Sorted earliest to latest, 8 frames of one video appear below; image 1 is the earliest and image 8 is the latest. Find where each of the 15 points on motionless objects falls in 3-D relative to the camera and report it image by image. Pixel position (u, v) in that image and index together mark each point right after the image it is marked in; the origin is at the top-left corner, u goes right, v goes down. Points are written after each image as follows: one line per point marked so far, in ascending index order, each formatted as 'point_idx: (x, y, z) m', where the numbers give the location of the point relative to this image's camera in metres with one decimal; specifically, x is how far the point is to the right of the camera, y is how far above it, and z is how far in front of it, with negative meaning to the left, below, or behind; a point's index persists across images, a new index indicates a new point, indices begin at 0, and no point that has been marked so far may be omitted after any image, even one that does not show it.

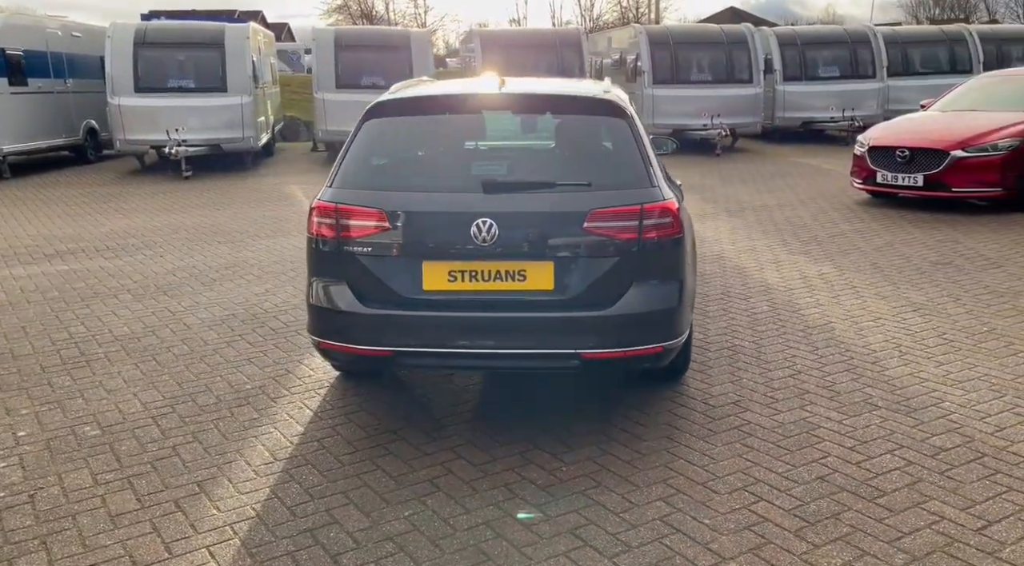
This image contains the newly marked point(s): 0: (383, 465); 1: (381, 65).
0: (-0.6, -0.8, +4.3) m
1: (-1.9, +3.6, +15.6) m
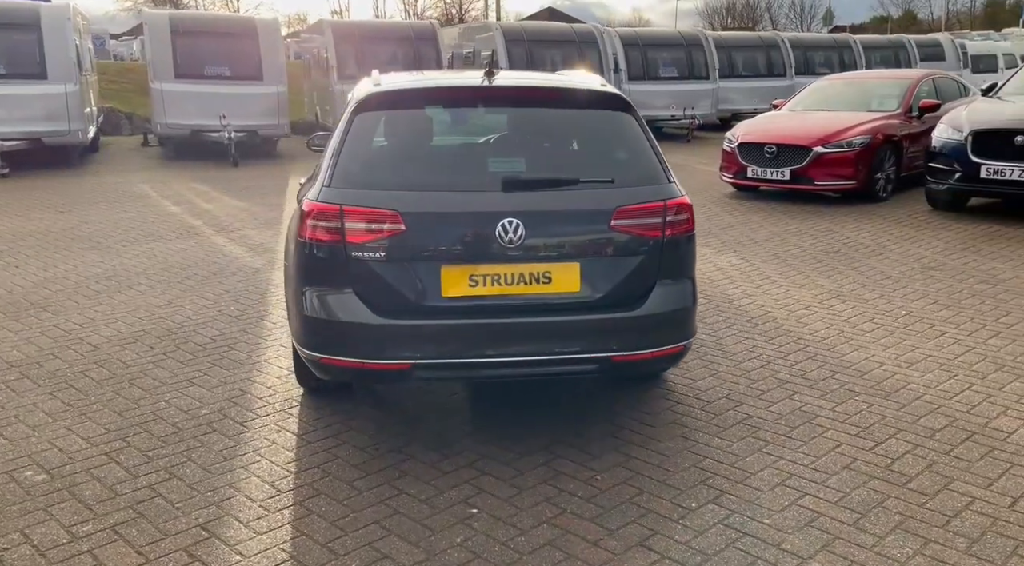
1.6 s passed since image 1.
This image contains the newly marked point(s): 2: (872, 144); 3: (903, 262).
0: (-0.4, -0.9, +4.0) m
1: (-4.4, +3.5, +14.7) m
2: (+3.8, +1.5, +10.0) m
3: (+3.2, +0.2, +7.8) m
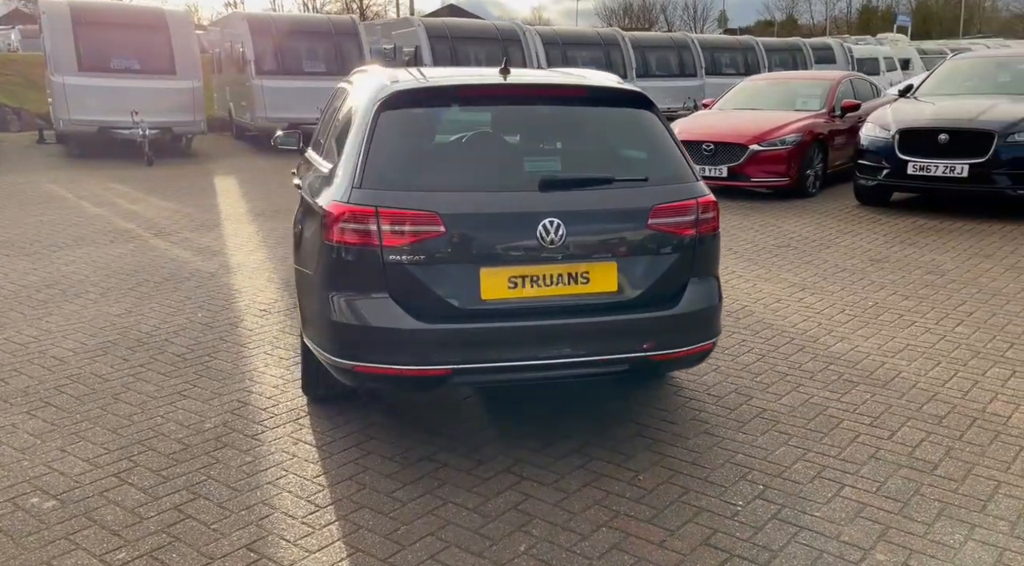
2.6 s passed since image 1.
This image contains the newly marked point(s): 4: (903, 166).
0: (-0.2, -0.9, +3.8) m
1: (-5.6, +3.5, +14.0) m
2: (+3.2, +1.5, +10.4) m
3: (+2.9, +0.2, +8.1) m
4: (+4.1, +1.2, +9.9) m
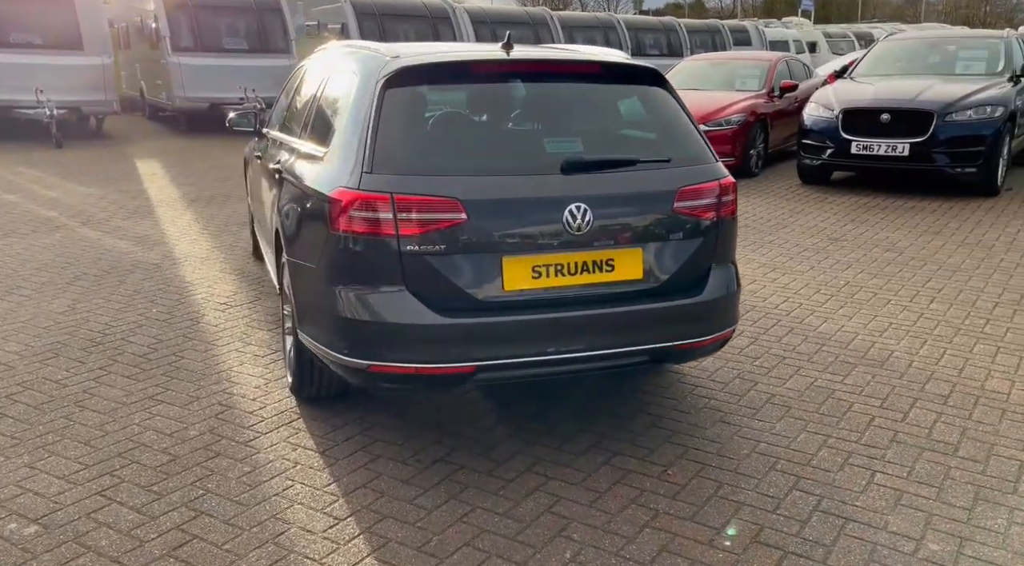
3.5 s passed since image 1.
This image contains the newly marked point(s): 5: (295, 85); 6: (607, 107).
0: (-0.1, -0.8, +3.6) m
1: (-6.5, +3.6, +13.1) m
2: (+2.5, +1.8, +10.4) m
3: (+2.5, +0.4, +8.1) m
4: (+3.5, +1.4, +10.0) m
5: (-1.4, +1.3, +6.1) m
6: (+0.4, +0.8, +4.1) m
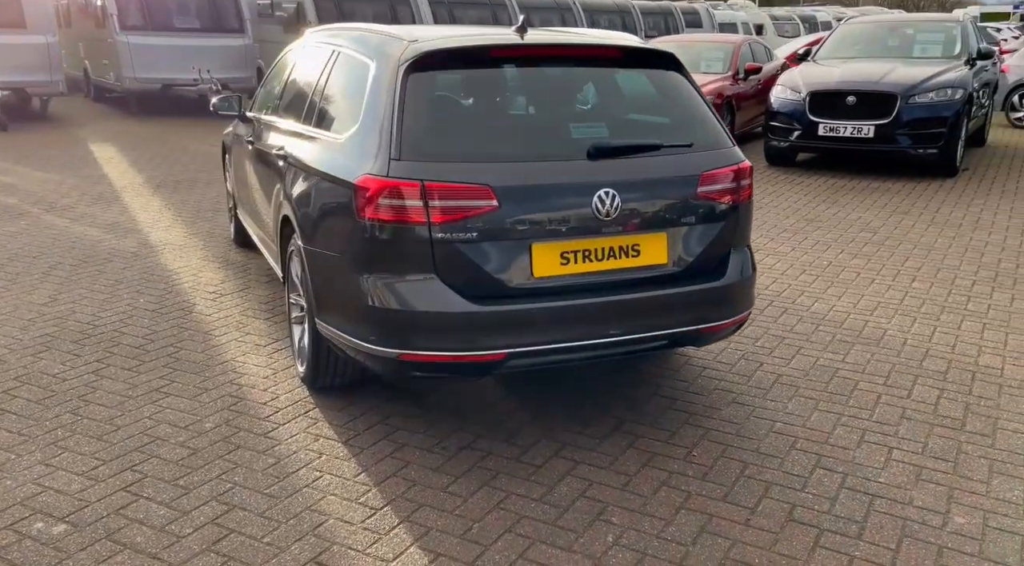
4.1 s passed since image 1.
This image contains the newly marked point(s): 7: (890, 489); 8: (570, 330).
0: (0.0, -0.8, +3.6) m
1: (-7.0, +3.7, +12.6) m
2: (+2.2, +2.0, +10.5) m
3: (+2.3, +0.6, +8.2) m
4: (+3.2, +1.7, +10.2) m
5: (-1.4, +1.4, +6.0) m
6: (+0.5, +0.8, +4.1) m
7: (+1.4, -0.8, +3.6) m
8: (+0.2, -0.2, +3.7) m
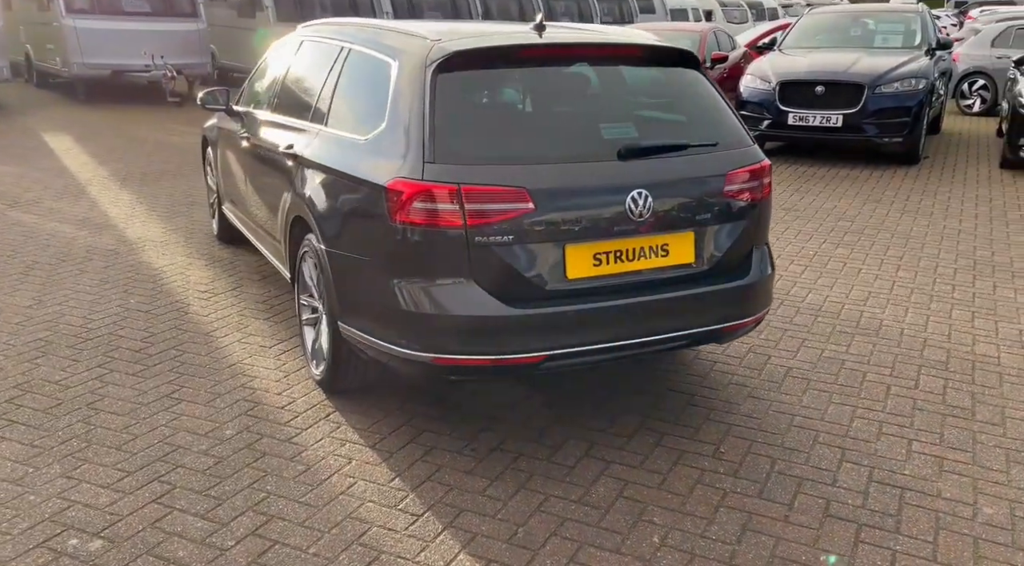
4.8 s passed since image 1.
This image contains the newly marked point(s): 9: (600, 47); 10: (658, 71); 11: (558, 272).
0: (+0.1, -0.8, +3.6) m
1: (-7.5, +3.8, +12.0) m
2: (+1.9, +2.1, +10.5) m
3: (+2.2, +0.7, +8.3) m
4: (+2.9, +1.8, +10.3) m
5: (-1.5, +1.4, +5.9) m
6: (+0.6, +0.8, +4.1) m
7: (+1.6, -0.8, +3.7) m
8: (+0.3, -0.2, +3.7) m
9: (+0.4, +1.0, +4.1) m
10: (+0.6, +0.9, +4.2) m
11: (+0.2, +0.1, +3.6) m
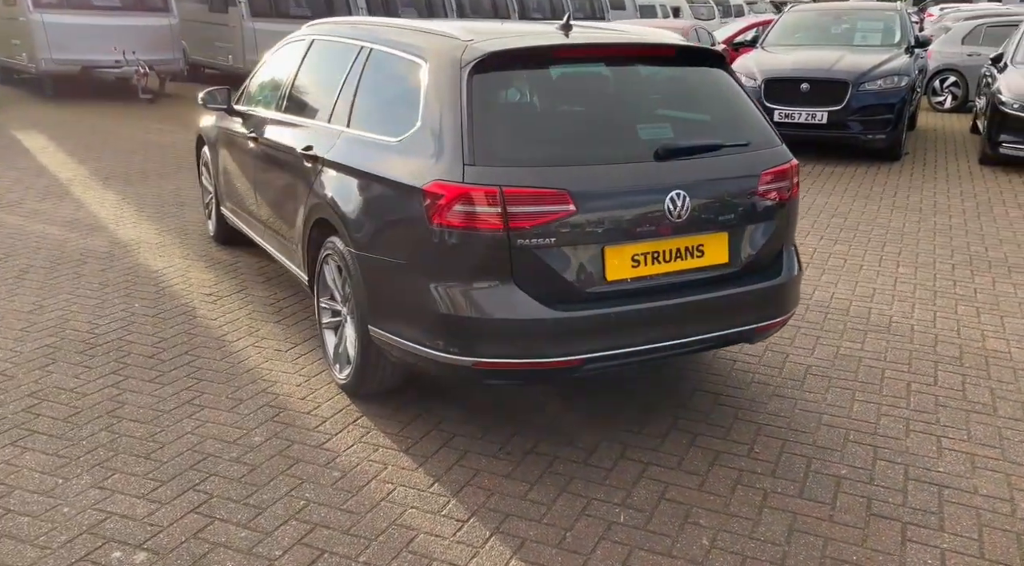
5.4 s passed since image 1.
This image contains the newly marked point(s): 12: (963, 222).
0: (+0.3, -0.8, +3.5) m
1: (-7.7, +3.7, +11.7) m
2: (+1.8, +2.1, +10.6) m
3: (+2.1, +0.7, +8.4) m
4: (+2.8, +1.8, +10.4) m
5: (-1.4, +1.4, +5.8) m
6: (+0.7, +0.8, +4.1) m
7: (+1.7, -0.8, +3.7) m
8: (+0.5, -0.2, +3.7) m
9: (+0.5, +1.0, +4.0) m
10: (+0.7, +0.9, +4.2) m
11: (+0.3, 0.0, +3.6) m
12: (+3.8, +0.5, +8.1) m
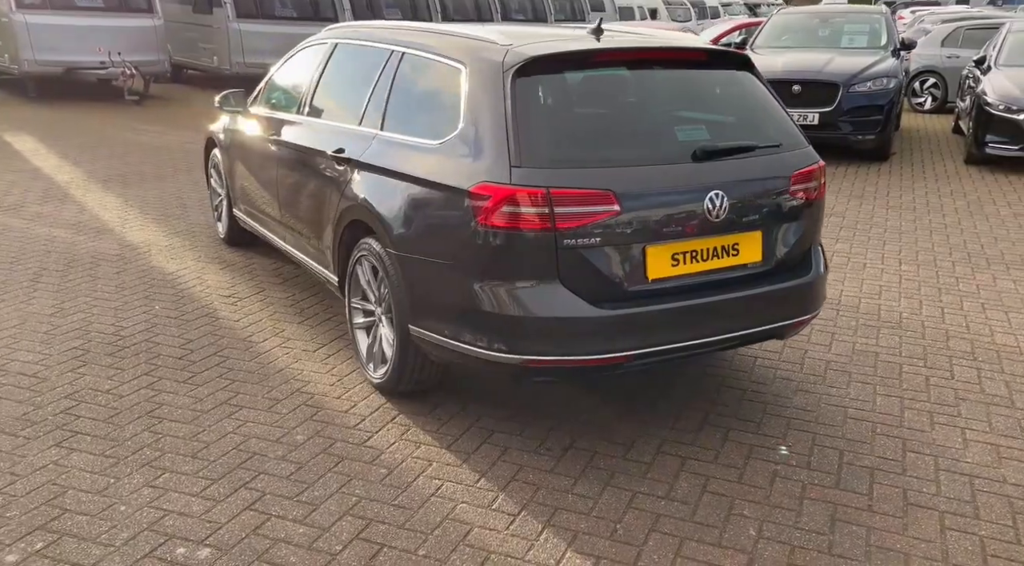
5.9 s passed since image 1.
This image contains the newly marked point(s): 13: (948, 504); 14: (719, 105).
0: (+0.5, -0.8, +3.6) m
1: (-7.8, +3.7, +11.5) m
2: (+1.7, +2.1, +10.7) m
3: (+2.2, +0.7, +8.5) m
4: (+2.7, +1.9, +10.5) m
5: (-1.3, +1.3, +5.8) m
6: (+0.8, +0.8, +4.2) m
7: (+1.9, -0.7, +3.8) m
8: (+0.7, -0.2, +3.8) m
9: (+0.6, +1.0, +4.1) m
10: (+0.9, +0.9, +4.3) m
11: (+0.5, +0.1, +3.7) m
12: (+3.9, +0.5, +8.3) m
13: (+1.6, -0.8, +3.6) m
14: (+0.9, +0.8, +4.2) m
